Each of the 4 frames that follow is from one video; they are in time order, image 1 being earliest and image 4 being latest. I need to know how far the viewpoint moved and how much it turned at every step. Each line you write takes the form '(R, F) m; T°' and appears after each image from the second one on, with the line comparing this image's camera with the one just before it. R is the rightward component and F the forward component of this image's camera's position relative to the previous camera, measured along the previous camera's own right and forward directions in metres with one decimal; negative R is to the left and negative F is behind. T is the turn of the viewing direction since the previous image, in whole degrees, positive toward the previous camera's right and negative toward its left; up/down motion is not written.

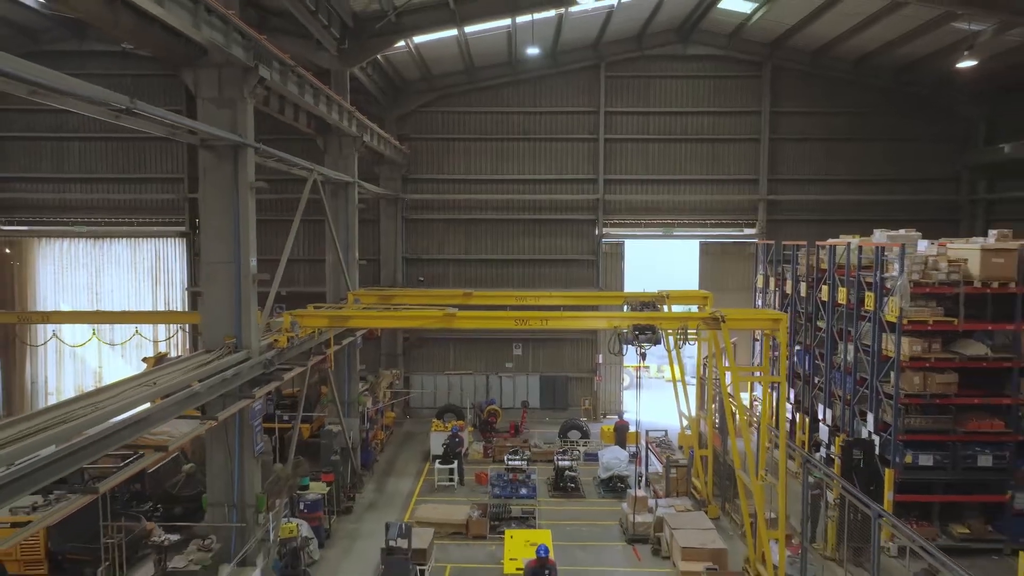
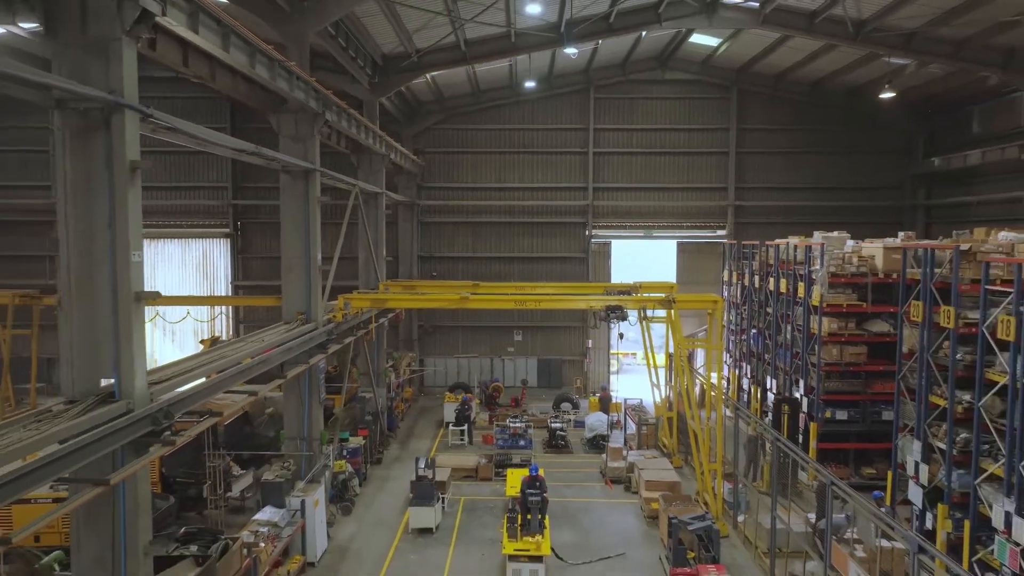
(0.0, -2.7) m; 0°
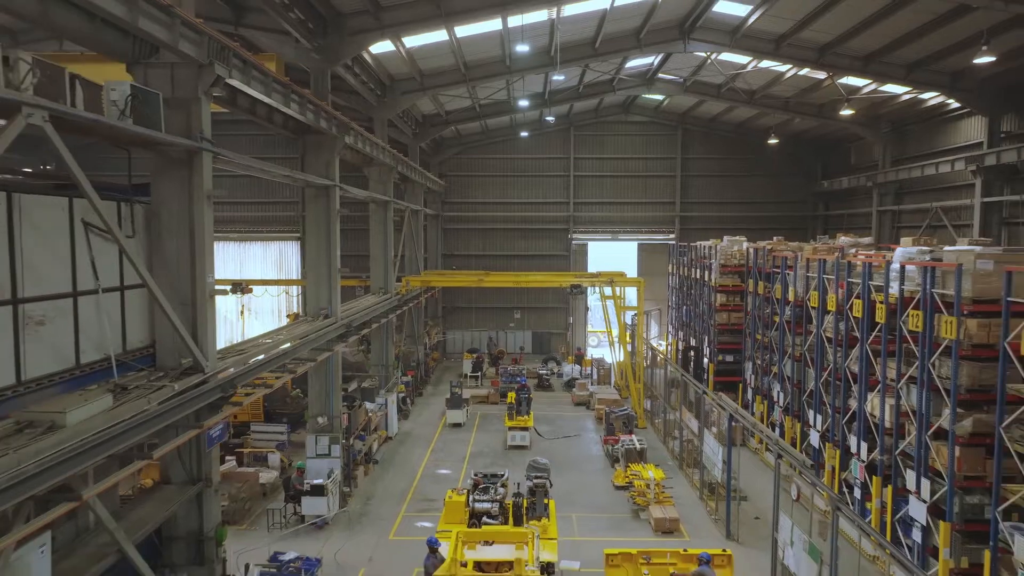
(+0.1, -6.7) m; 0°
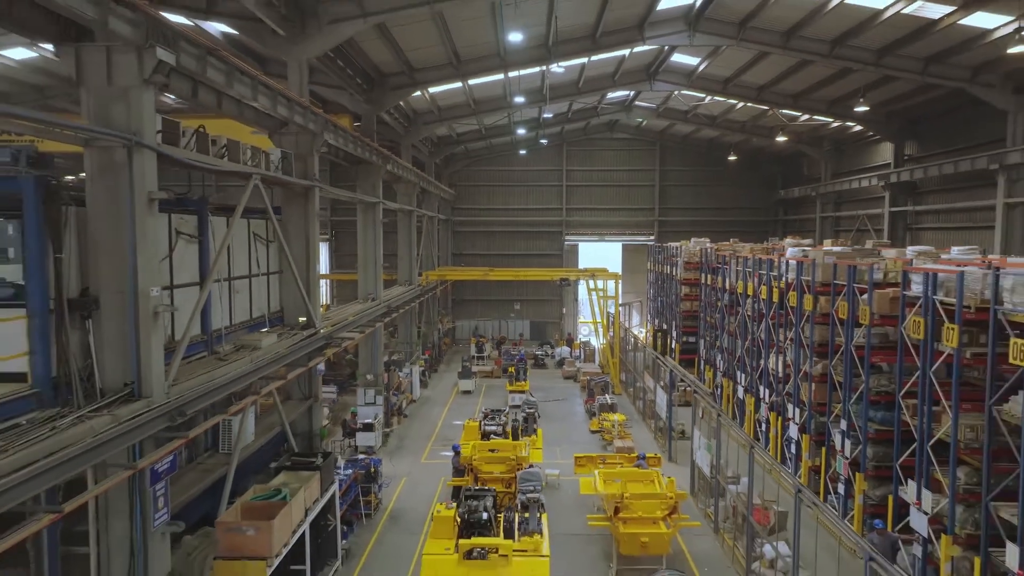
(0.0, -4.1) m; 0°
